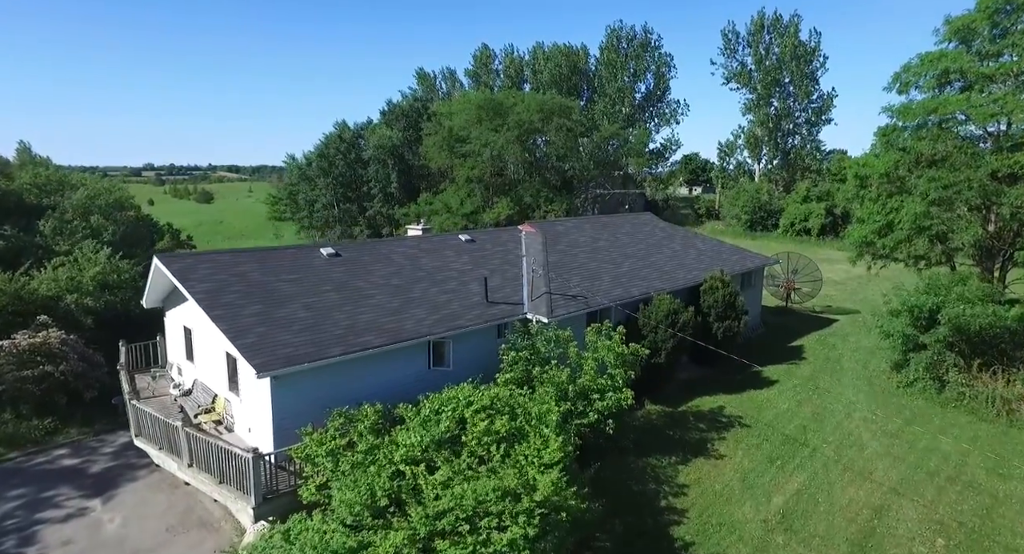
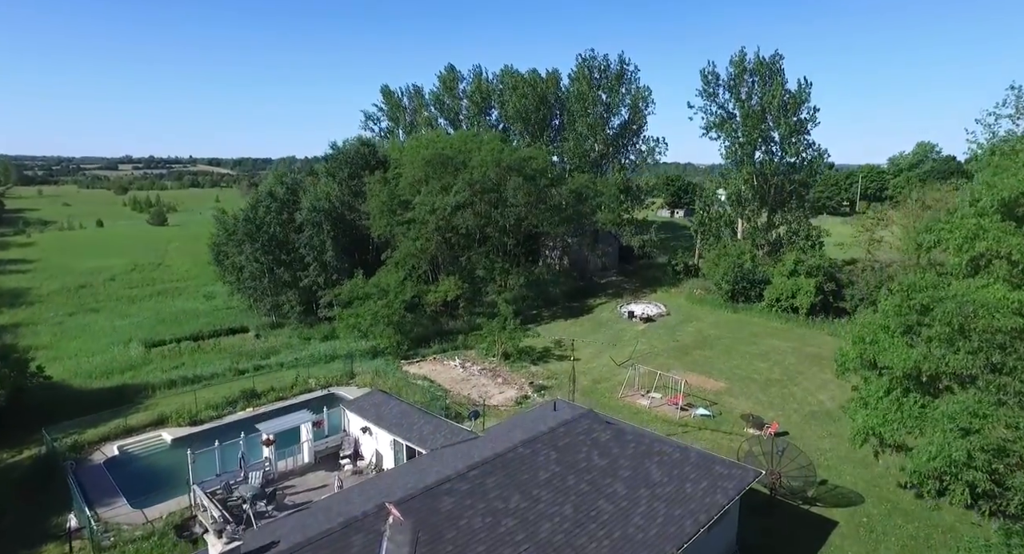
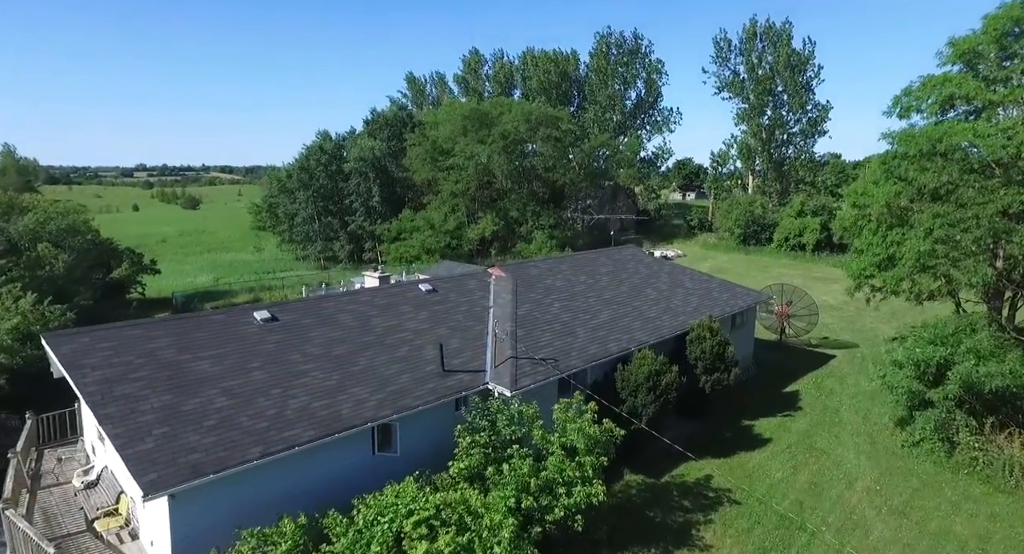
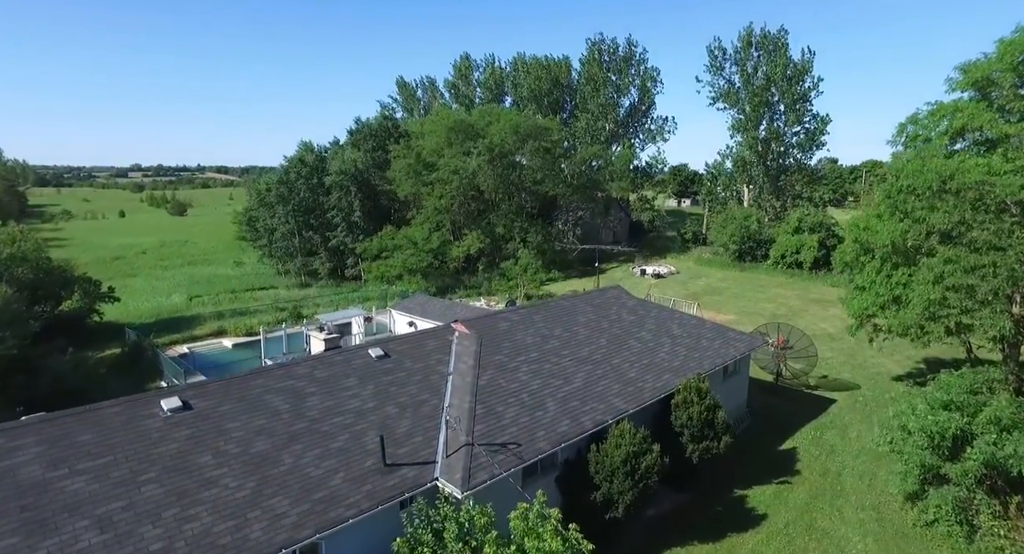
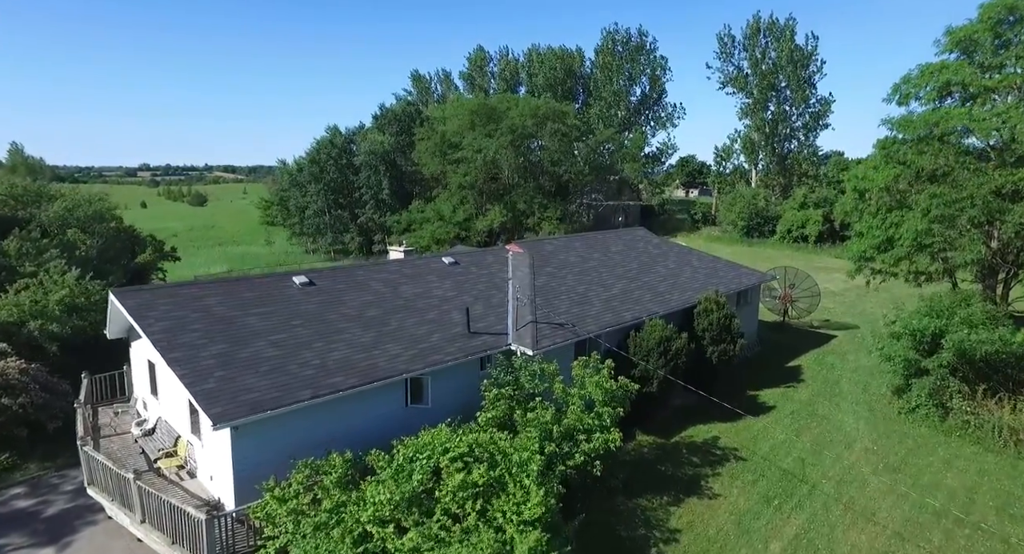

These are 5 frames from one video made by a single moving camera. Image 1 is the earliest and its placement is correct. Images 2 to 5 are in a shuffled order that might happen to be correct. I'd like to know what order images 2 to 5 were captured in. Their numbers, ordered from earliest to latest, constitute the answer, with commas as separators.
5, 3, 4, 2
